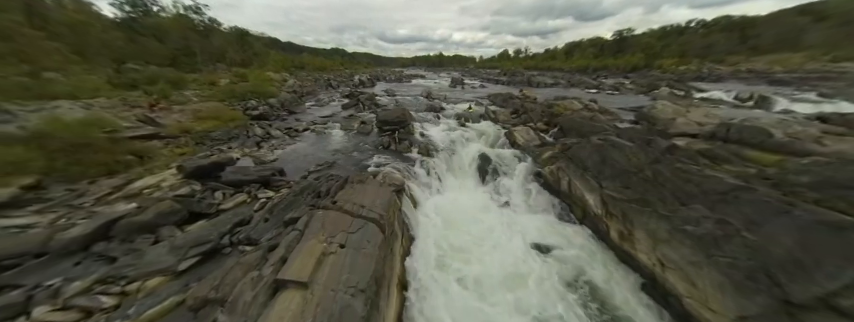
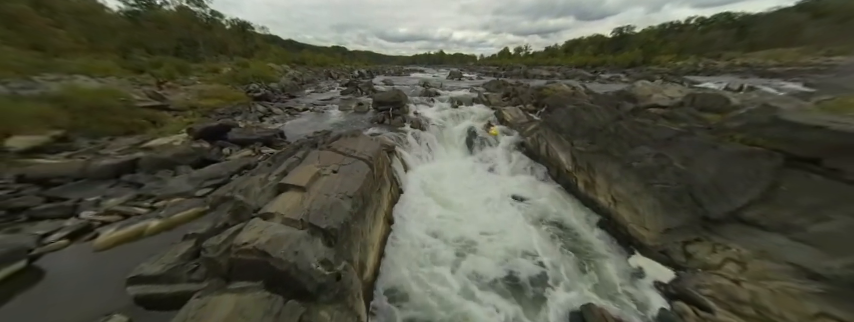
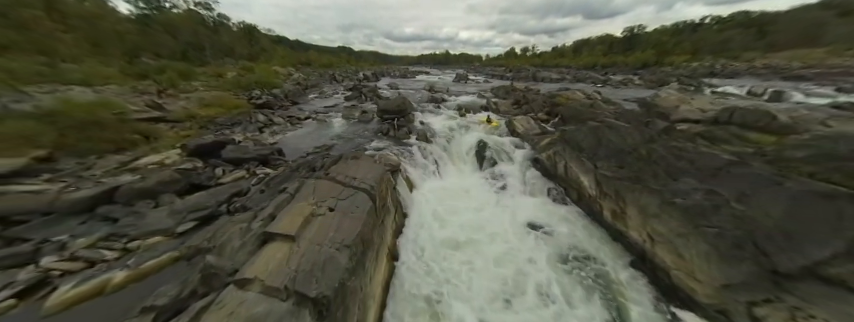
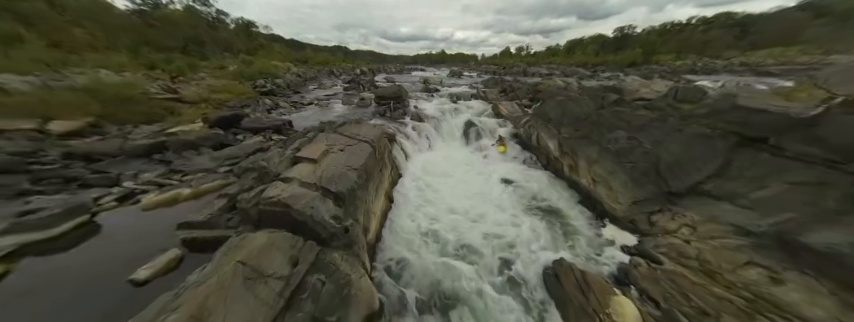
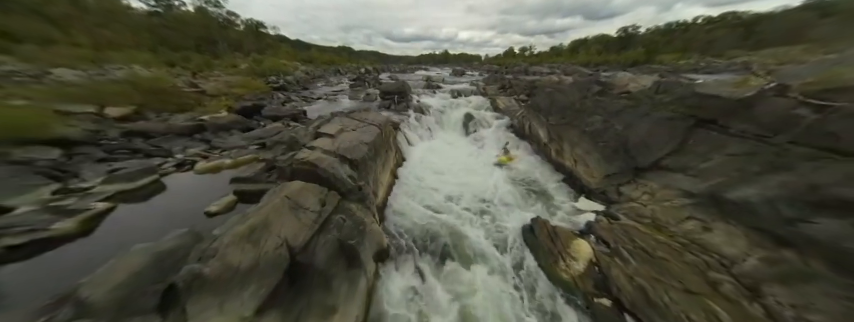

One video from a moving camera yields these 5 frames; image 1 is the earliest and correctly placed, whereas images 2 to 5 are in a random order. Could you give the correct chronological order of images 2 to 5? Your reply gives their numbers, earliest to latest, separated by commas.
3, 2, 4, 5
